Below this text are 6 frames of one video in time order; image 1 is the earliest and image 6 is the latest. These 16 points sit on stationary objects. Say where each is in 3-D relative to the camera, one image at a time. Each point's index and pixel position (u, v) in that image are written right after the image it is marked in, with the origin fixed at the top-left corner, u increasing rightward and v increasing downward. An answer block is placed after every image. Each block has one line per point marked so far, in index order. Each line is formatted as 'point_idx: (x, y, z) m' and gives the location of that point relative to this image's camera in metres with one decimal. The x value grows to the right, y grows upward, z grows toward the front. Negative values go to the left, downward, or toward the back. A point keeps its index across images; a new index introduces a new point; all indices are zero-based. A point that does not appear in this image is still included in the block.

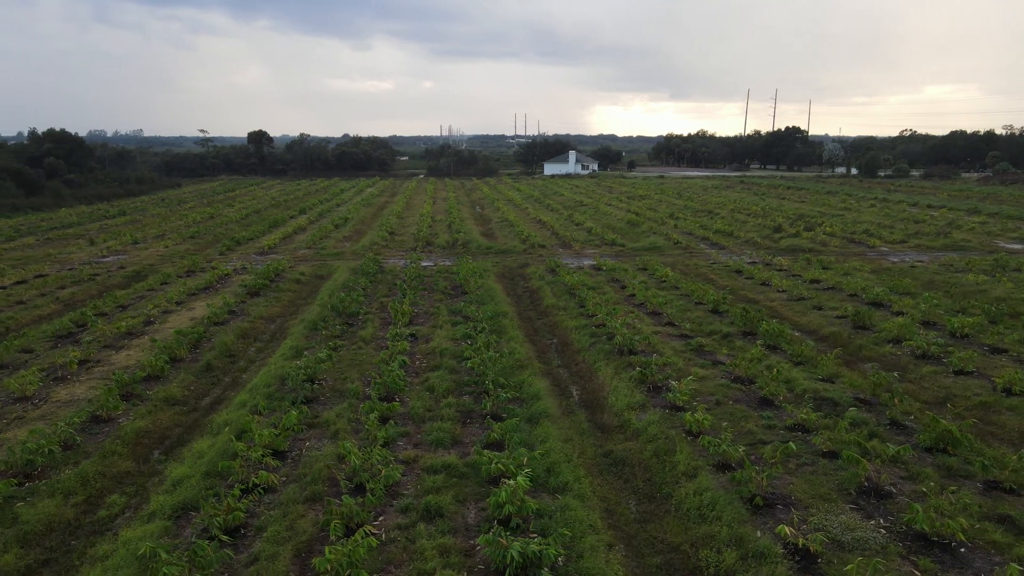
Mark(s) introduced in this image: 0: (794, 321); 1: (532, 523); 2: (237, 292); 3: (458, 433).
0: (+5.7, -0.7, +14.1) m
1: (+0.2, -2.0, +6.0) m
2: (-6.6, -0.1, +16.6) m
3: (-0.6, -1.6, +8.0) m
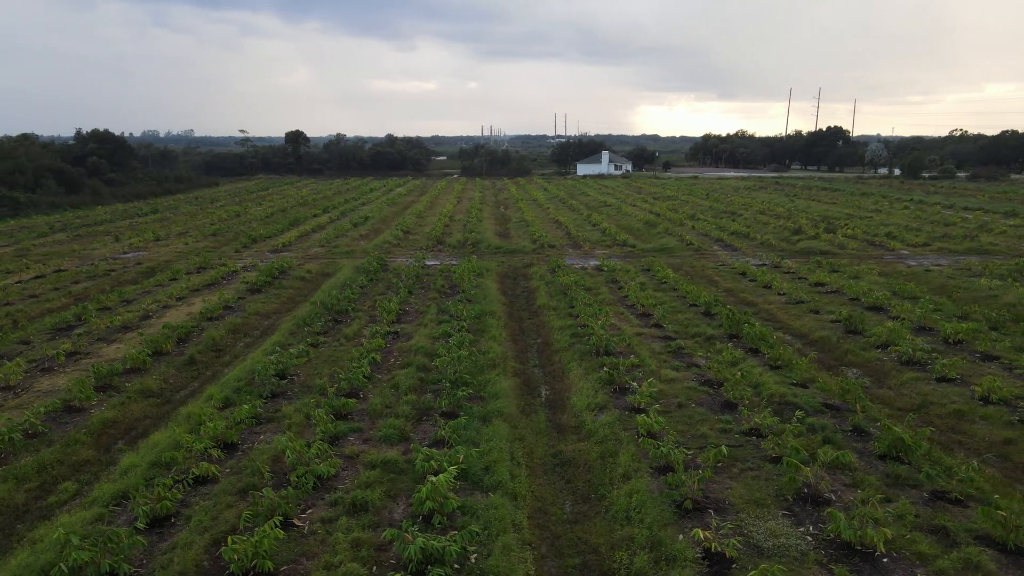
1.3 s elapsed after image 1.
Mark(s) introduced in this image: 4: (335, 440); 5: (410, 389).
0: (+5.4, -0.8, +13.8) m
1: (-0.5, -2.0, +6.0) m
2: (-6.7, 0.0, +17.0) m
3: (-1.2, -1.6, +8.1) m
4: (-2.0, -1.7, +7.8) m
5: (-1.4, -1.4, +9.4) m
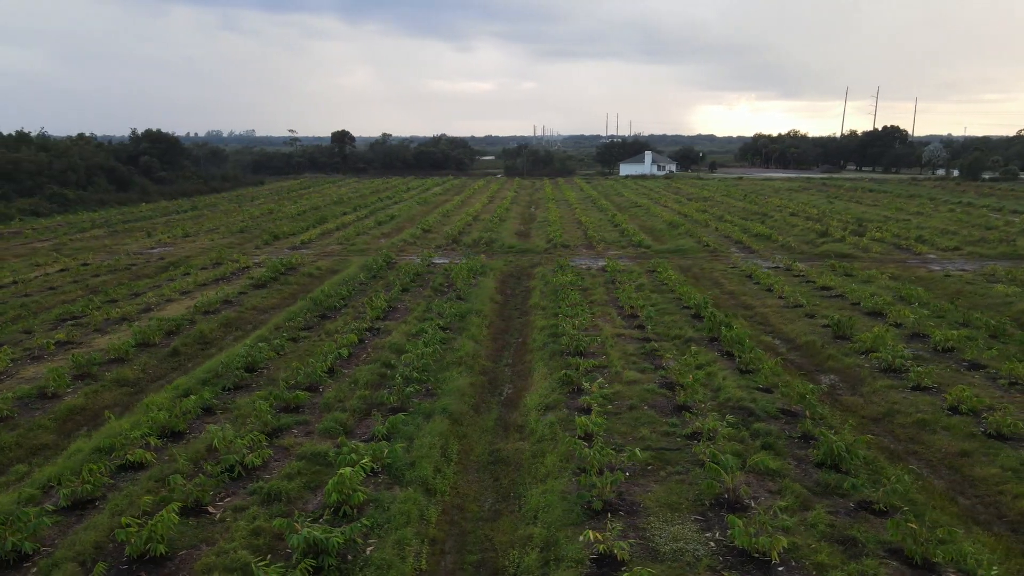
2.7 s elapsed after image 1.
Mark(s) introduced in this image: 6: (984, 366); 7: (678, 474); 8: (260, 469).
0: (+5.1, -0.8, +13.5) m
1: (-1.3, -2.0, +6.1) m
2: (-6.7, +0.1, +17.5) m
3: (-1.9, -1.6, +8.2) m
4: (-2.7, -1.6, +7.9) m
5: (-2.0, -1.3, +9.5) m
6: (+7.2, -1.2, +10.6) m
7: (+1.7, -1.9, +7.1) m
8: (-2.5, -1.8, +7.0) m
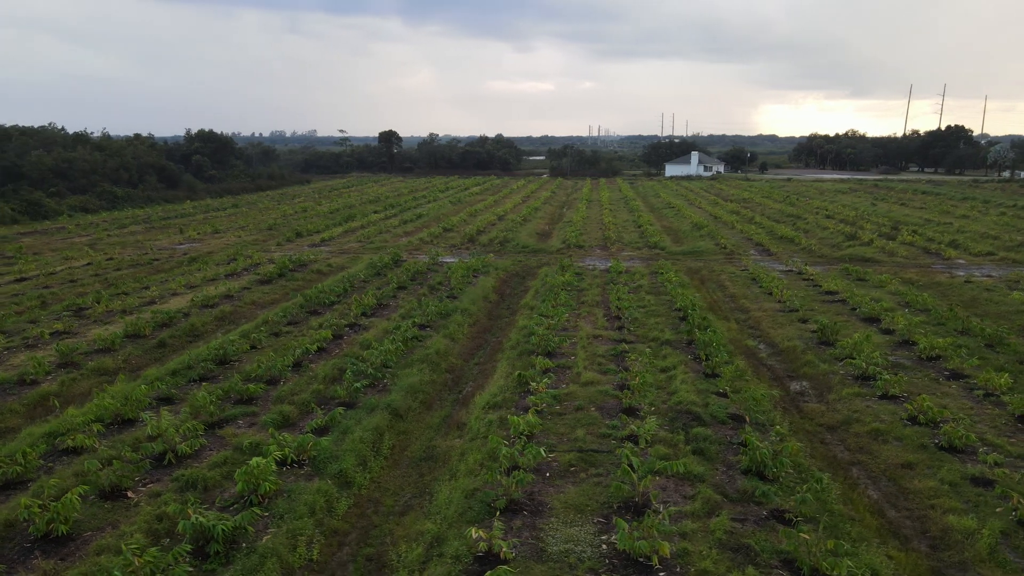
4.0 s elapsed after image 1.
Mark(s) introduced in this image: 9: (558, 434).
0: (+4.7, -0.9, +13.2) m
1: (-2.2, -1.9, +6.3) m
2: (-6.8, +0.2, +18.0) m
3: (-2.6, -1.5, +8.4) m
4: (-3.4, -1.6, +8.2) m
5: (-2.6, -1.3, +9.7) m
6: (+6.6, -1.3, +10.1) m
7: (+0.9, -1.9, +7.0) m
8: (-3.3, -1.7, +7.2) m
9: (+0.5, -1.7, +8.1) m
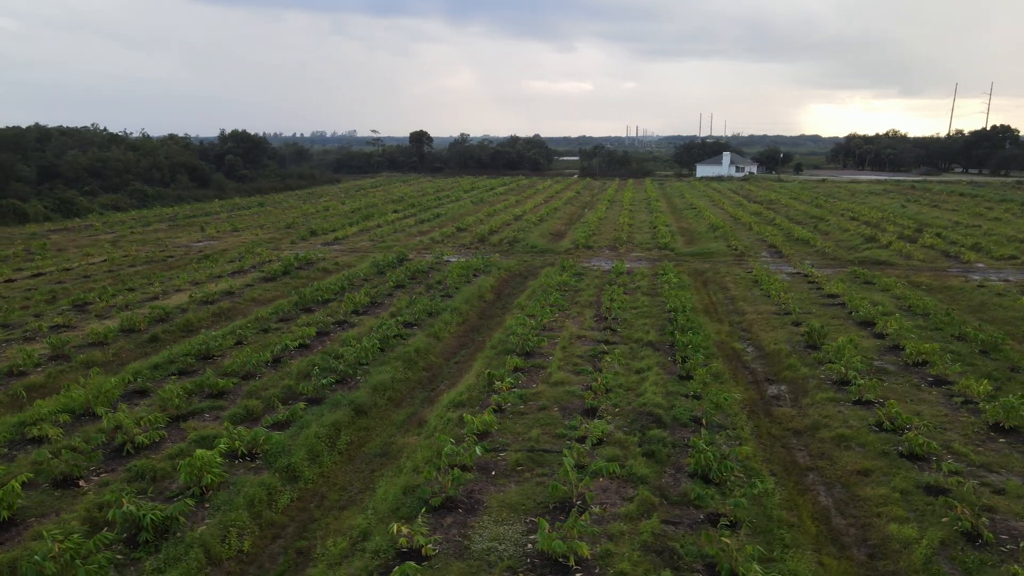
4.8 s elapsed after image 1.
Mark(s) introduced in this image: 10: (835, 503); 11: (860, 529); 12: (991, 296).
0: (+4.5, -0.9, +13.0) m
1: (-2.8, -1.9, +6.4) m
2: (-6.8, +0.3, +18.3) m
3: (-3.1, -1.5, +8.6) m
4: (-3.9, -1.5, +8.4) m
5: (-3.0, -1.2, +9.9) m
6: (+6.2, -1.3, +9.9) m
7: (+0.3, -1.9, +7.0) m
8: (-3.9, -1.7, +7.4) m
9: (0.0, -1.7, +8.1) m
10: (+3.1, -2.1, +6.8) m
11: (+3.1, -2.2, +6.3) m
12: (+11.2, -0.2, +16.3) m
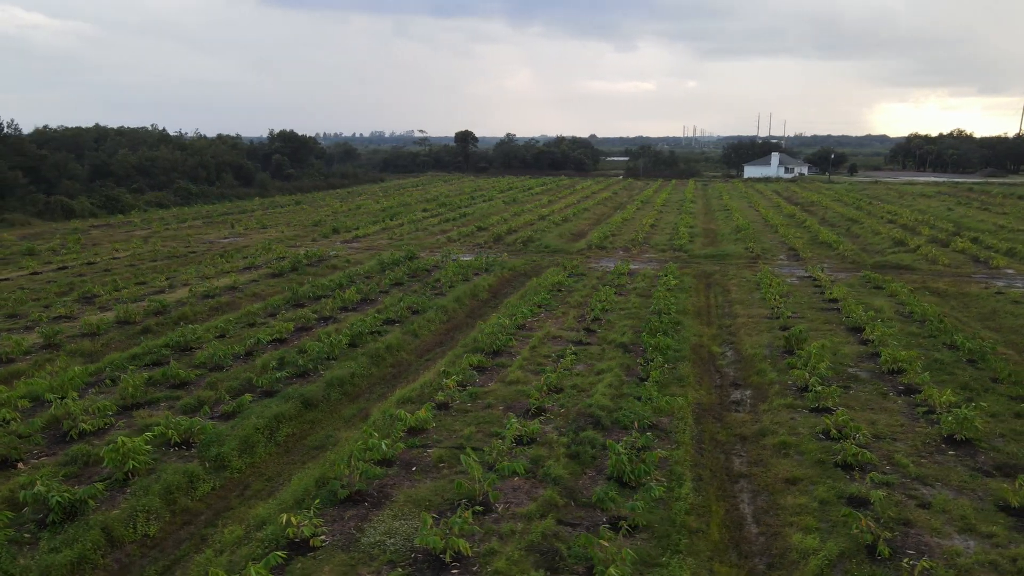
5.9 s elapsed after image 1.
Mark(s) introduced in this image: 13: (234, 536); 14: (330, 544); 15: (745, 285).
0: (+4.1, -1.0, +12.8) m
1: (-3.7, -1.8, +6.7) m
2: (-6.8, +0.4, +18.8) m
3: (-3.8, -1.4, +8.8) m
4: (-4.6, -1.4, +8.7) m
5: (-3.7, -1.2, +10.2) m
6: (+5.5, -1.4, +9.5) m
7: (-0.5, -1.9, +7.1) m
8: (-4.7, -1.6, +7.8) m
9: (-0.7, -1.7, +8.1) m
10: (+2.3, -2.1, +6.7) m
11: (+2.3, -2.2, +6.1) m
12: (+11.0, -0.3, +15.6) m
13: (-2.3, -2.1, +5.9) m
14: (-1.5, -2.1, +5.7) m
15: (+6.0, +0.1, +17.9) m
